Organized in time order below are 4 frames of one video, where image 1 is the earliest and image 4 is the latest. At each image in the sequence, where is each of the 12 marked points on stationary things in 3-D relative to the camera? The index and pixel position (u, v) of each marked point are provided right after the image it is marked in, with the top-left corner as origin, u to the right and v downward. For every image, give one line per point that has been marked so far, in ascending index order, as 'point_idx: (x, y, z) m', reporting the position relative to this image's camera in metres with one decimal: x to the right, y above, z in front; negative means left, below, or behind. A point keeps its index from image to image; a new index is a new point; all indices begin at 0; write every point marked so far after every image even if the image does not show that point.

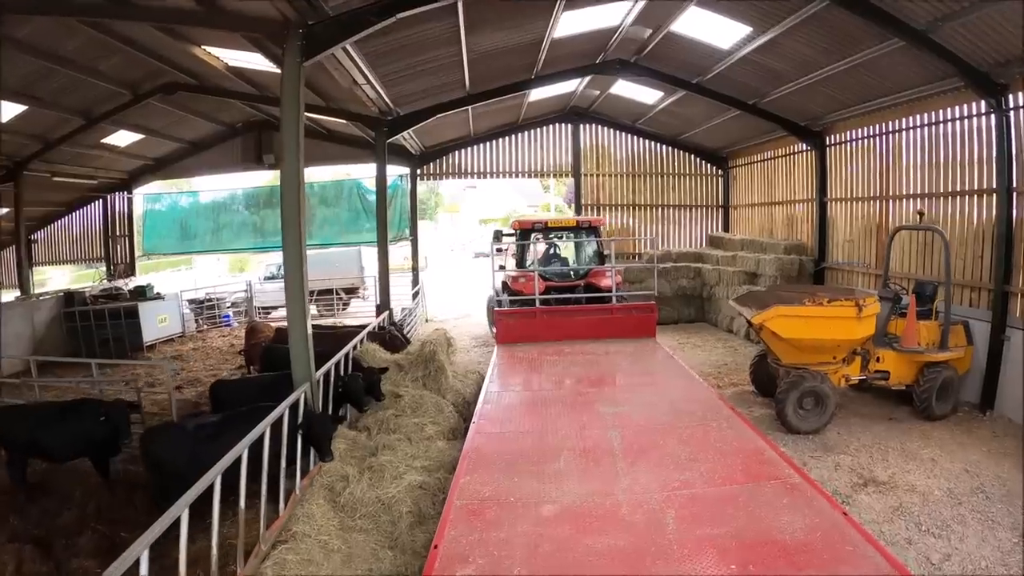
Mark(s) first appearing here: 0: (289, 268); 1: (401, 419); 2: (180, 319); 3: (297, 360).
0: (-1.4, +0.1, +3.9) m
1: (-0.8, -1.0, +4.5) m
2: (-5.6, -0.5, +10.2) m
3: (-1.4, -0.5, +4.0) m
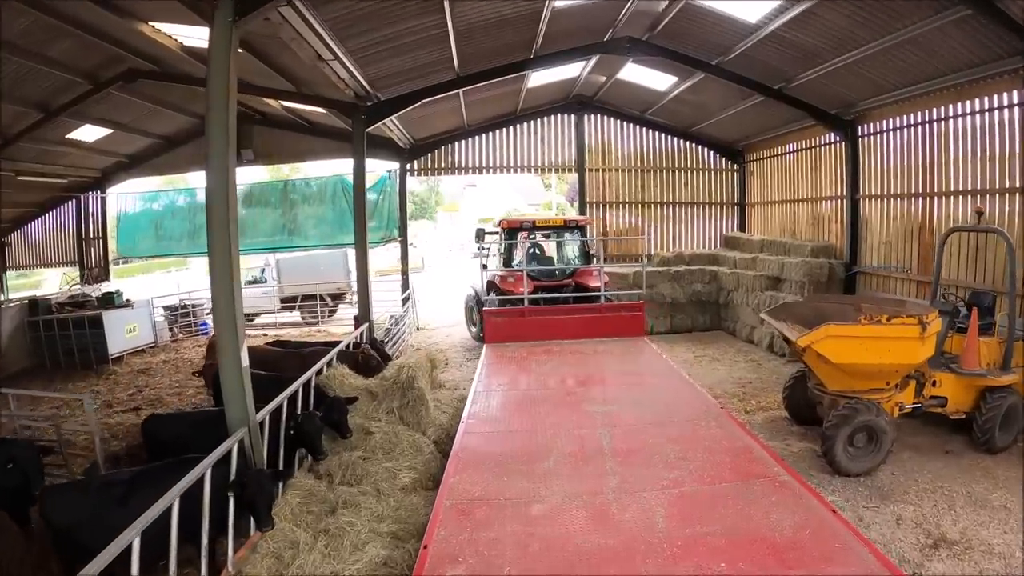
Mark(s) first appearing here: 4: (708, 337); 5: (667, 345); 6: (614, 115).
0: (-1.5, 0.0, +3.1) m
1: (-0.9, -1.1, +3.7) m
2: (-5.6, -0.6, +9.5) m
3: (-1.5, -0.6, +3.2) m
4: (+2.7, -0.7, +8.3) m
5: (+2.0, -0.7, +7.9) m
6: (+1.7, +2.8, +10.0) m
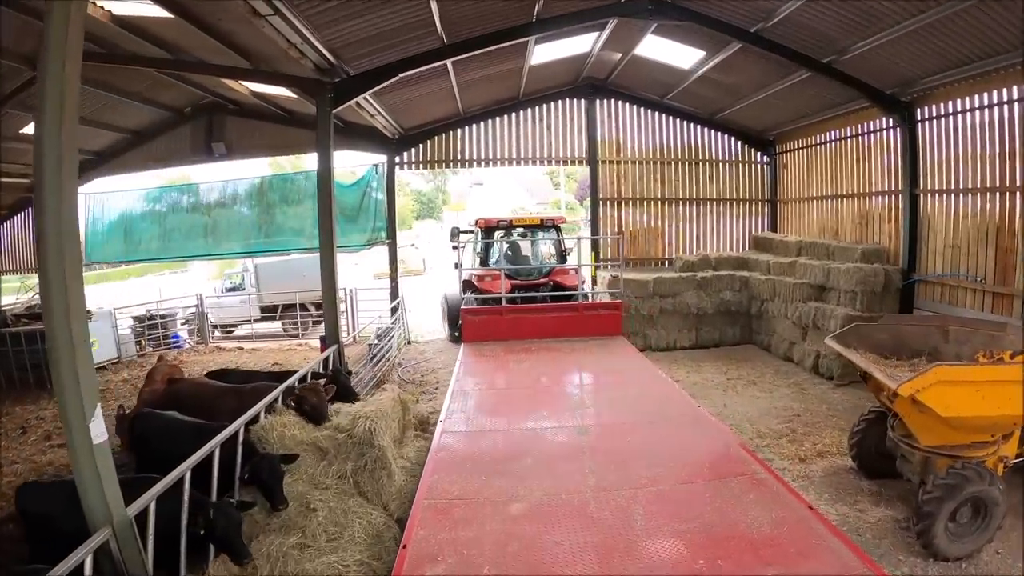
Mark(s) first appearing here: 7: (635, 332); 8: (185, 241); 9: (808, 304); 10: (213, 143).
0: (-1.6, -0.1, +2.1) m
1: (-0.9, -1.2, +2.7) m
2: (-5.6, -0.7, +8.5) m
3: (-1.5, -0.7, +2.2) m
4: (+2.7, -0.8, +7.3) m
5: (+2.0, -0.8, +6.9) m
6: (+1.7, +2.7, +8.9) m
7: (+1.5, -0.6, +7.5) m
8: (-5.1, +0.7, +9.5) m
9: (+3.2, -0.2, +6.6) m
10: (-4.2, +2.1, +8.6) m
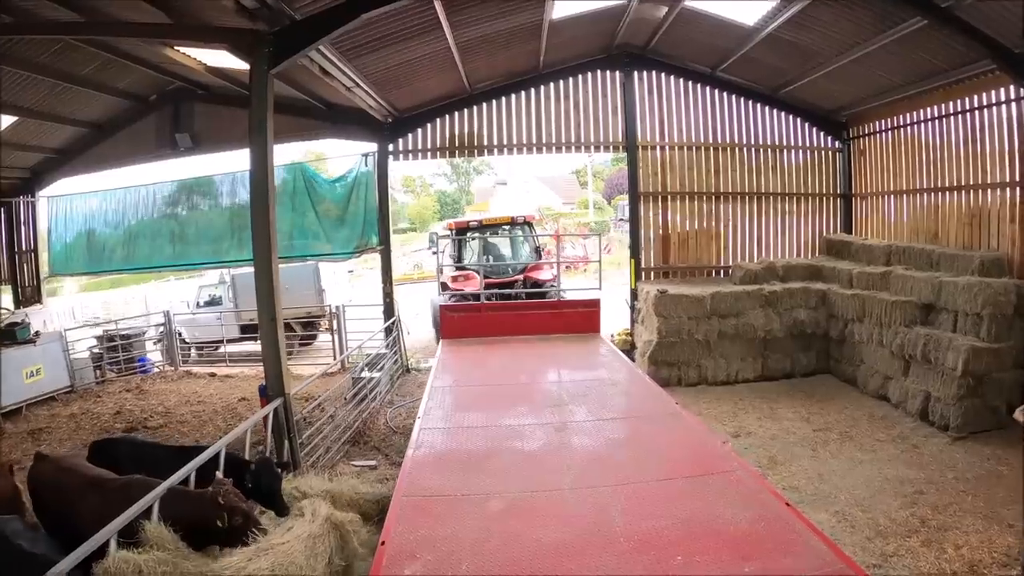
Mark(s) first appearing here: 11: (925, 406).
0: (-1.6, -0.3, +0.8) m
1: (-0.9, -1.4, +1.4) m
2: (-5.3, -0.9, +7.4) m
3: (-1.6, -0.9, +0.9) m
4: (+2.9, -0.9, +5.8) m
5: (+2.2, -1.0, +5.4) m
6: (+1.9, +2.6, +7.5) m
7: (+1.7, -0.7, +6.1) m
8: (-4.9, +0.5, +8.3) m
9: (+3.3, -0.3, +5.1) m
10: (-4.0, +1.9, +7.4) m
11: (+3.3, -0.9, +4.8) m
